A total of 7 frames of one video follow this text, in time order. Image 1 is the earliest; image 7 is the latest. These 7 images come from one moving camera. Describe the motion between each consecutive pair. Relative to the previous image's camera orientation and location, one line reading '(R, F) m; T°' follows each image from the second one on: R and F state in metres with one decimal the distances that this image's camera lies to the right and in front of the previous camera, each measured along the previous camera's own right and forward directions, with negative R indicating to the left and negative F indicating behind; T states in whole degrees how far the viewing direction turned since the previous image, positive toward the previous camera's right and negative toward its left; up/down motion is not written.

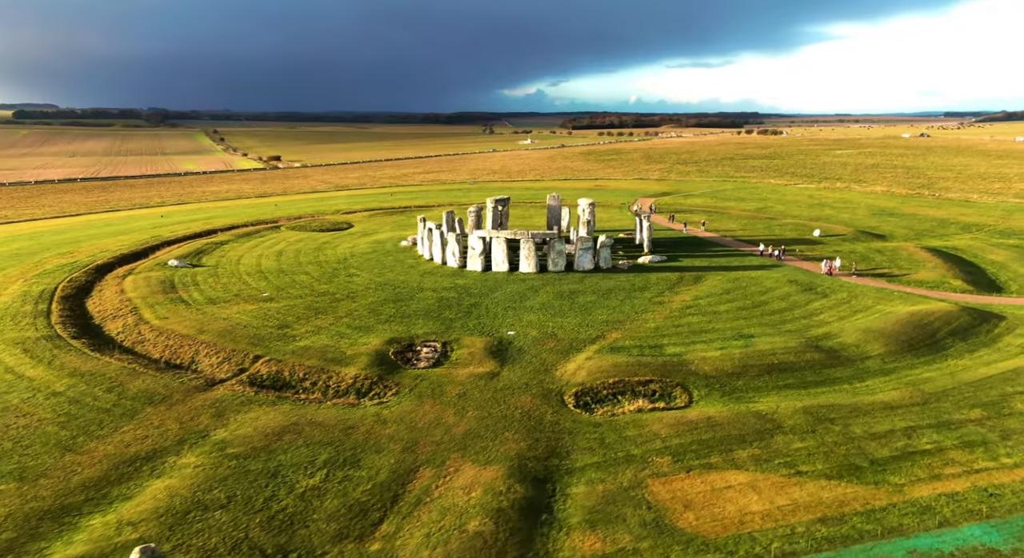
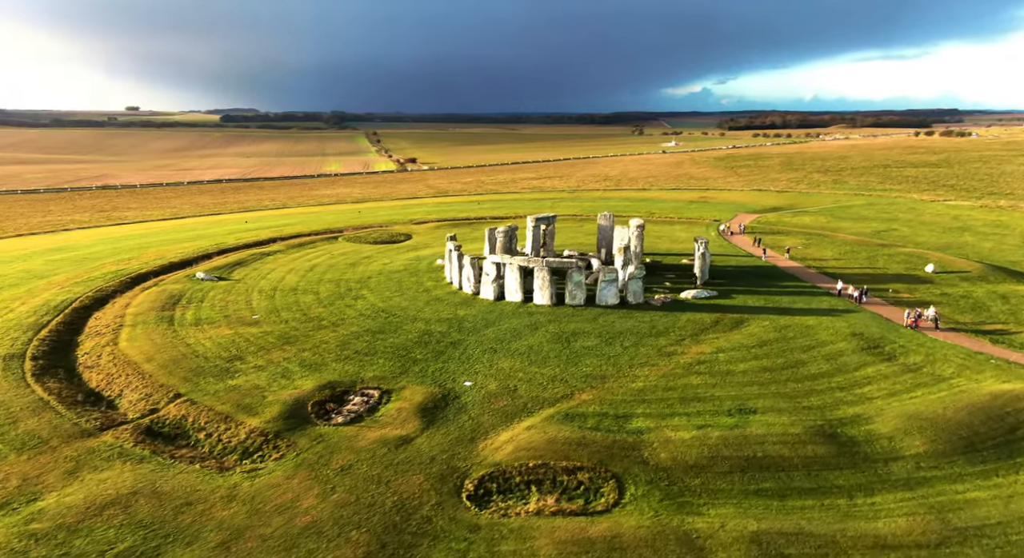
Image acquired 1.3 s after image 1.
(+3.6, +2.2) m; -10°
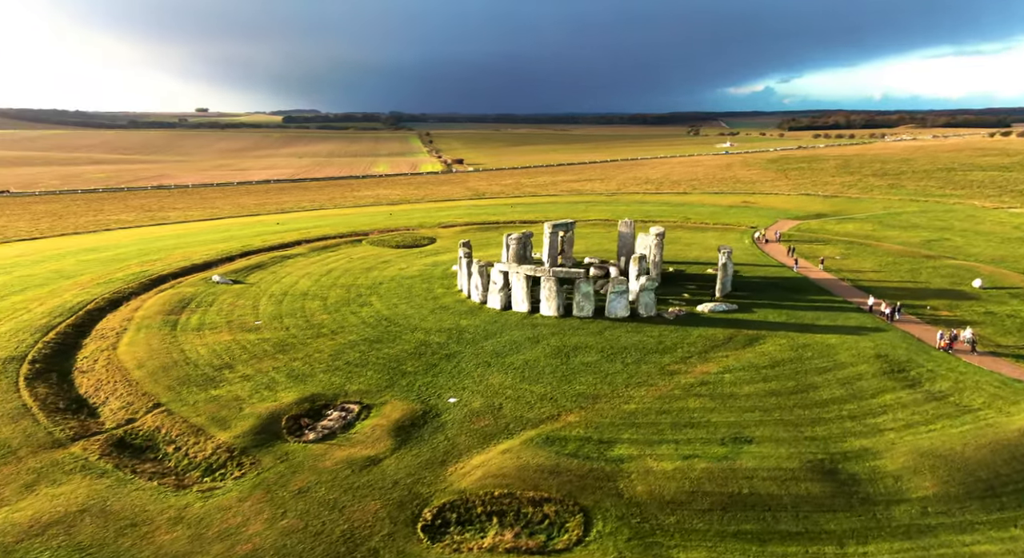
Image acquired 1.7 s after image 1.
(+1.2, +0.6) m; -4°
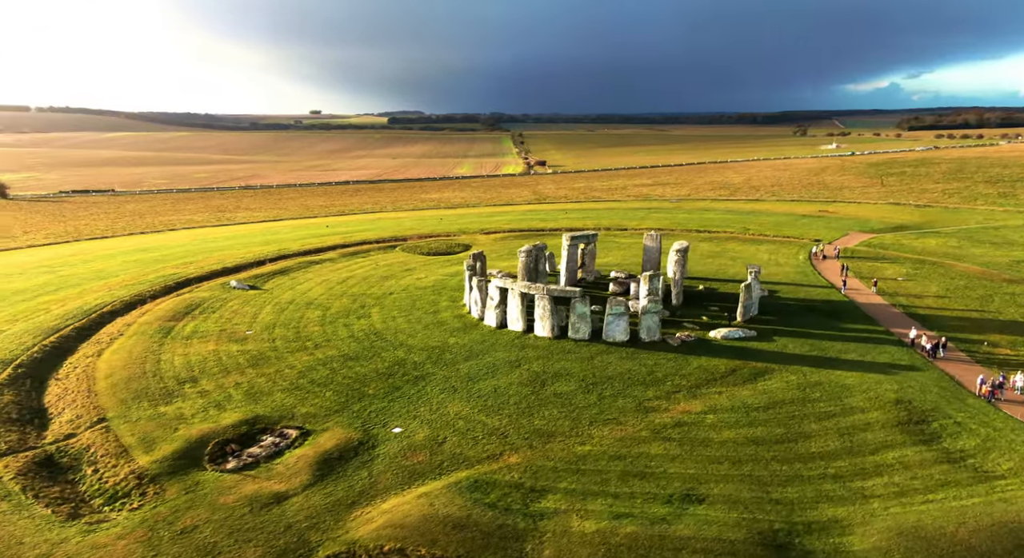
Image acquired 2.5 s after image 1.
(+2.7, +1.1) m; -7°
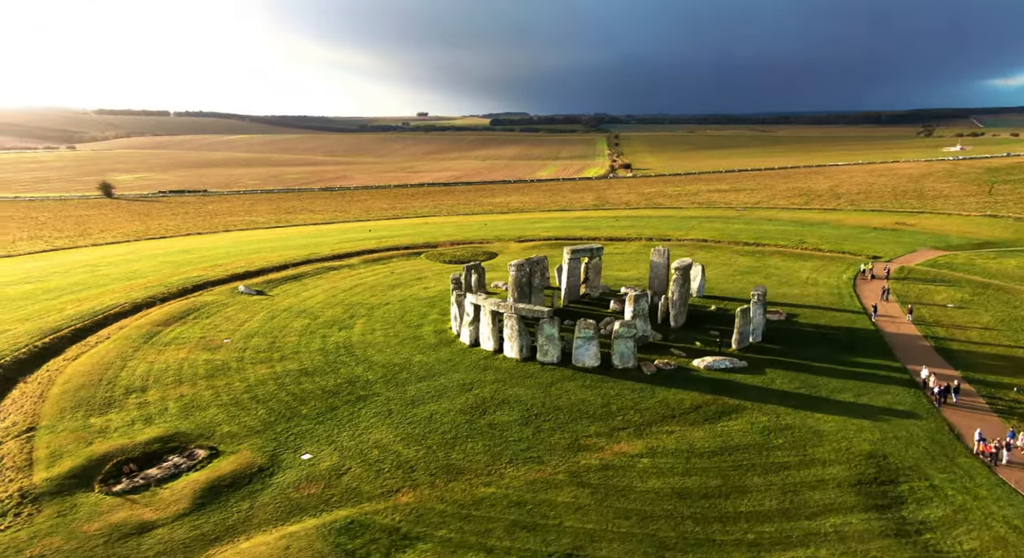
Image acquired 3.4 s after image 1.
(+3.4, +0.9) m; -7°
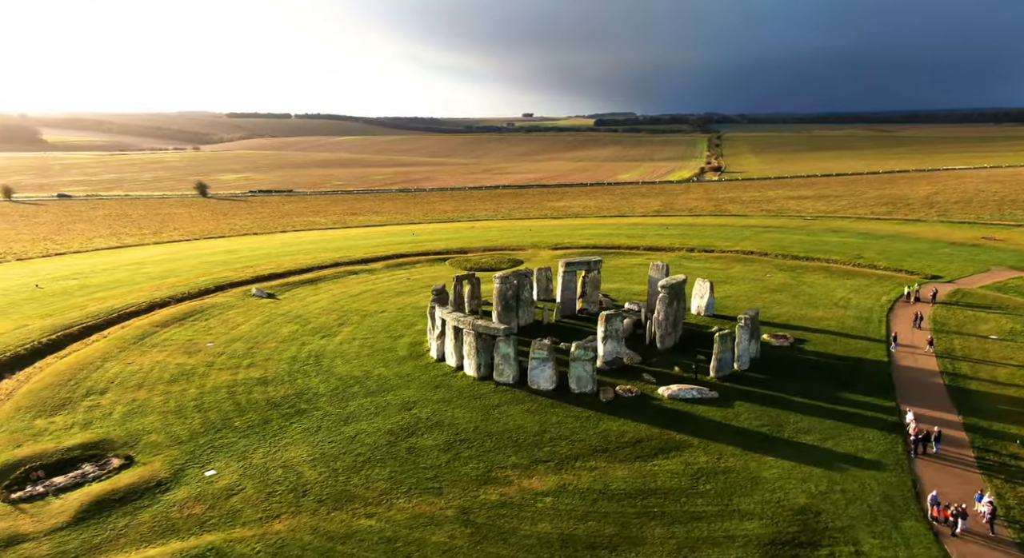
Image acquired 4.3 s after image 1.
(+3.7, +0.7) m; -7°
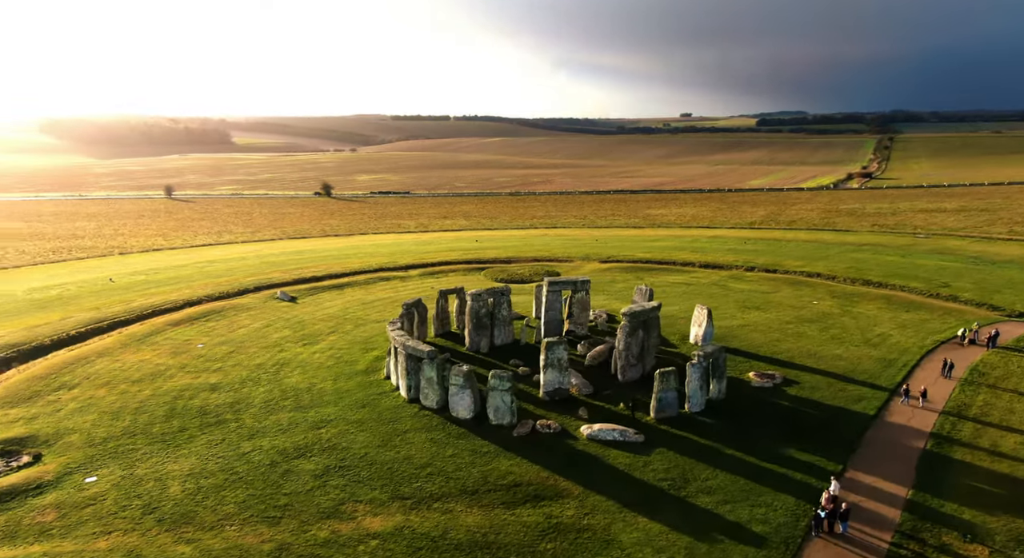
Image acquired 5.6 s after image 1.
(+5.8, +0.8) m; -11°
